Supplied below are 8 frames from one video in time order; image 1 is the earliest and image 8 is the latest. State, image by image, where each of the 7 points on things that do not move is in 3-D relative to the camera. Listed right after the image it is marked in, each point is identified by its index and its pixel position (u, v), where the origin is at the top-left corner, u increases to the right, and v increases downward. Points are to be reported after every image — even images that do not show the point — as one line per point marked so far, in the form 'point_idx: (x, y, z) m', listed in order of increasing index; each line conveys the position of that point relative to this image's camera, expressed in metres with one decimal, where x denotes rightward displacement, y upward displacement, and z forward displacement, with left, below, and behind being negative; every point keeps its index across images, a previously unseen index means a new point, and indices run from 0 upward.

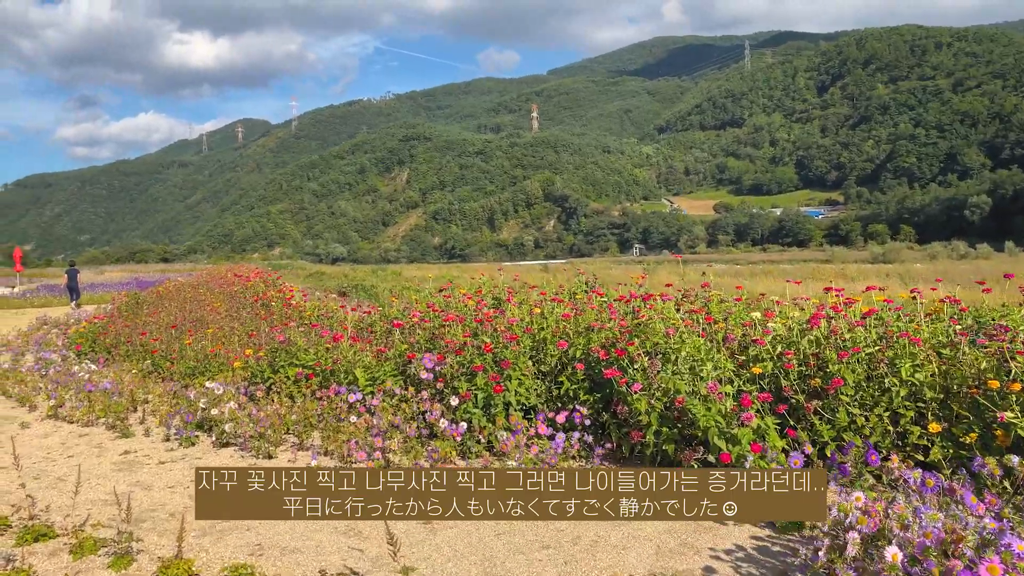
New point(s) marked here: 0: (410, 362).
0: (-0.9, -0.6, +5.3) m
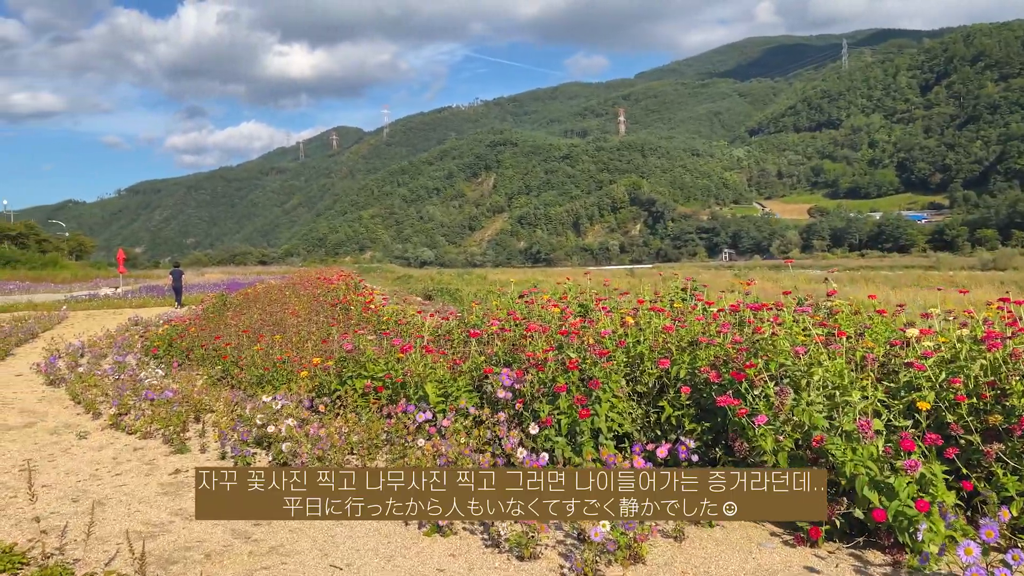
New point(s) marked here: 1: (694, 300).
0: (-0.2, -0.6, +4.7) m
1: (+2.0, -0.1, +7.0) m
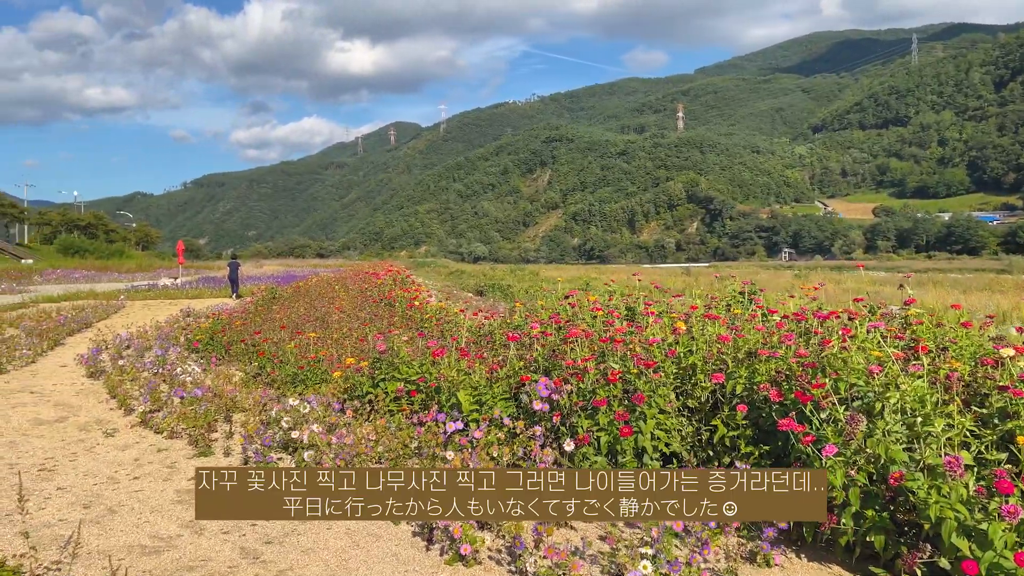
0: (+0.1, -0.7, +4.5) m
1: (+2.5, -0.2, +6.5) m
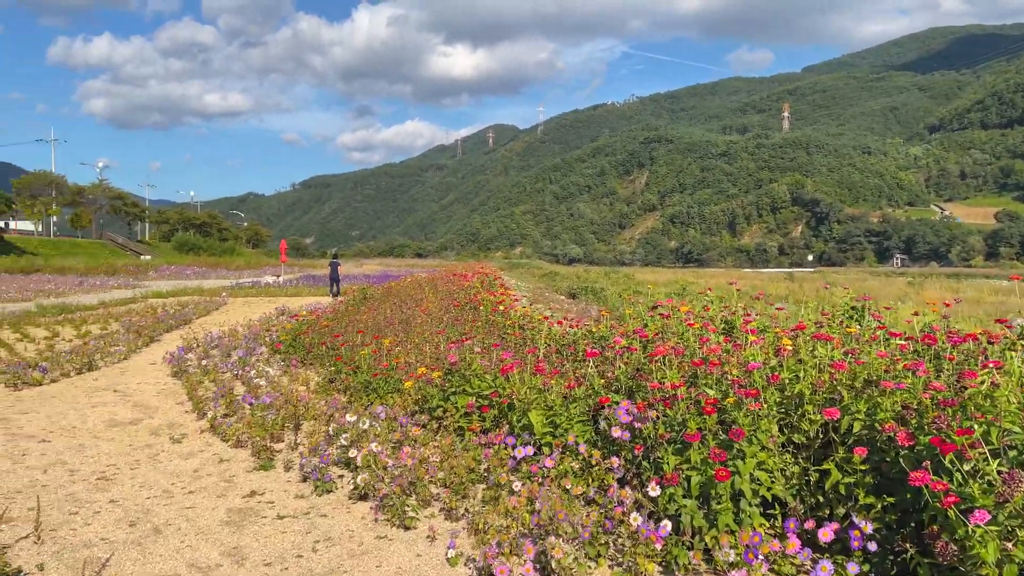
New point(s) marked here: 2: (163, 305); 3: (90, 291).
0: (+0.6, -0.7, +4.0) m
1: (+3.3, -0.3, +5.7) m
2: (-7.9, -0.4, +14.2) m
3: (-12.3, -0.1, +18.2) m
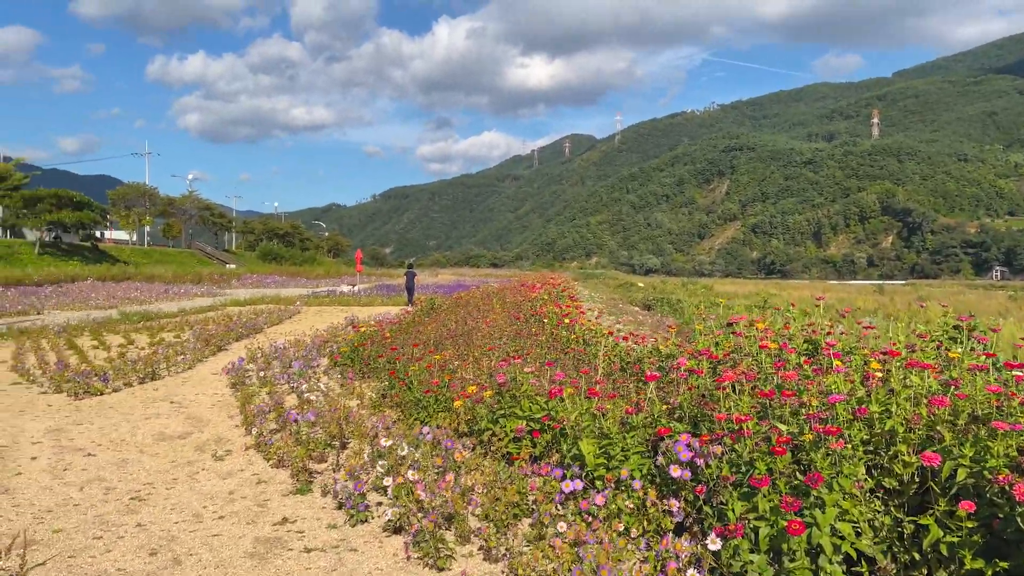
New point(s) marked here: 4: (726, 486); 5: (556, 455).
0: (+0.9, -0.9, +3.7) m
1: (+3.8, -0.5, +5.1) m
2: (-6.4, -0.6, +14.7) m
3: (-10.4, -0.3, +19.1) m
4: (+1.0, -1.0, +3.1) m
5: (+0.3, -1.0, +3.8) m
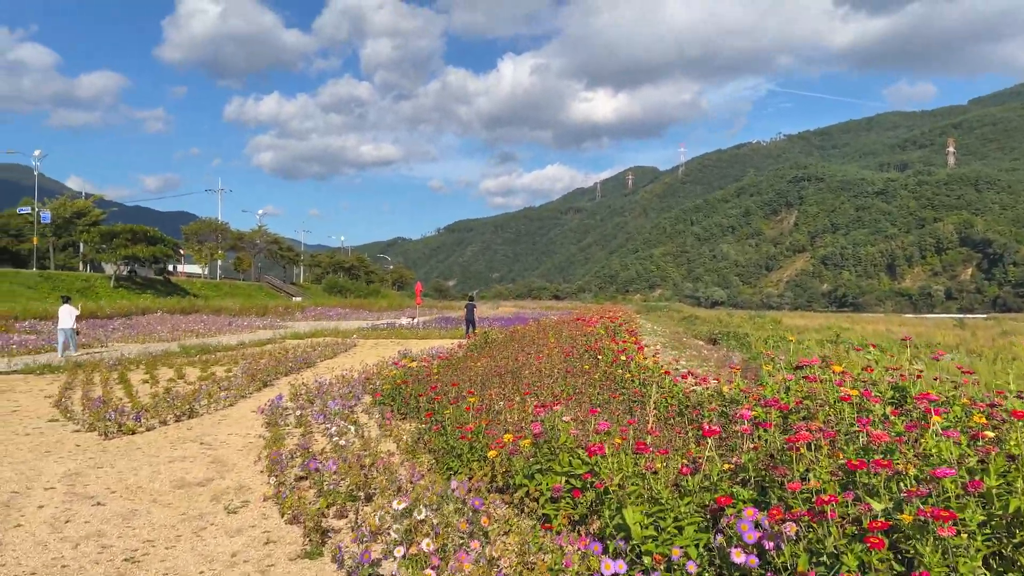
0: (+1.0, -1.1, +3.1) m
1: (+4.1, -0.8, +4.3) m
2: (-5.2, -1.4, +14.8) m
3: (-8.6, -1.3, +19.6) m
4: (+1.2, -1.2, +2.5) m
5: (+0.5, -1.2, +3.3) m
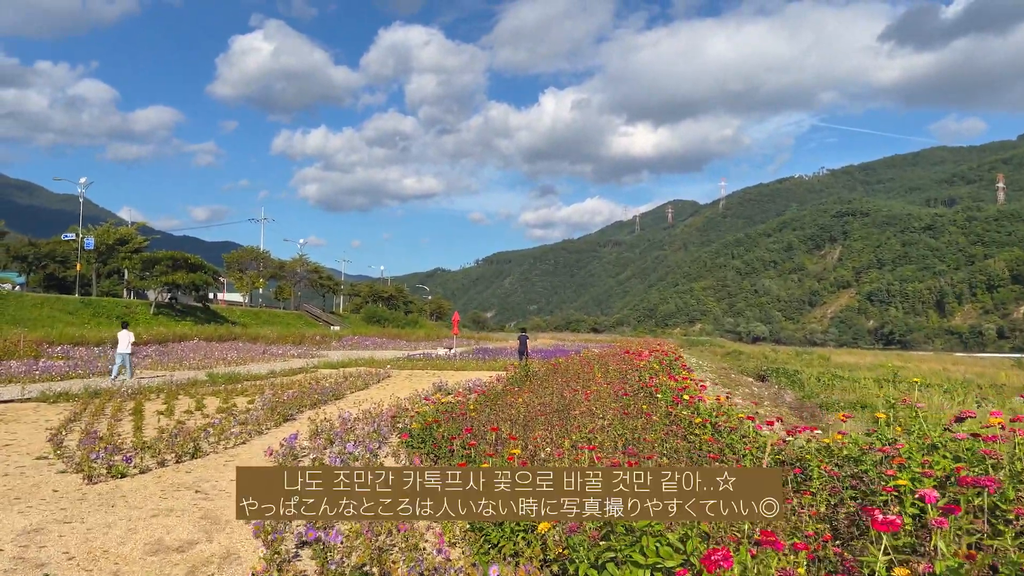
0: (+1.3, -1.2, +2.2) m
1: (+4.3, -0.9, +3.2) m
2: (-4.2, -2.0, +14.2) m
3: (-7.4, -2.2, +19.2) m
4: (+1.4, -1.2, +1.6) m
5: (+0.7, -1.3, +2.4) m
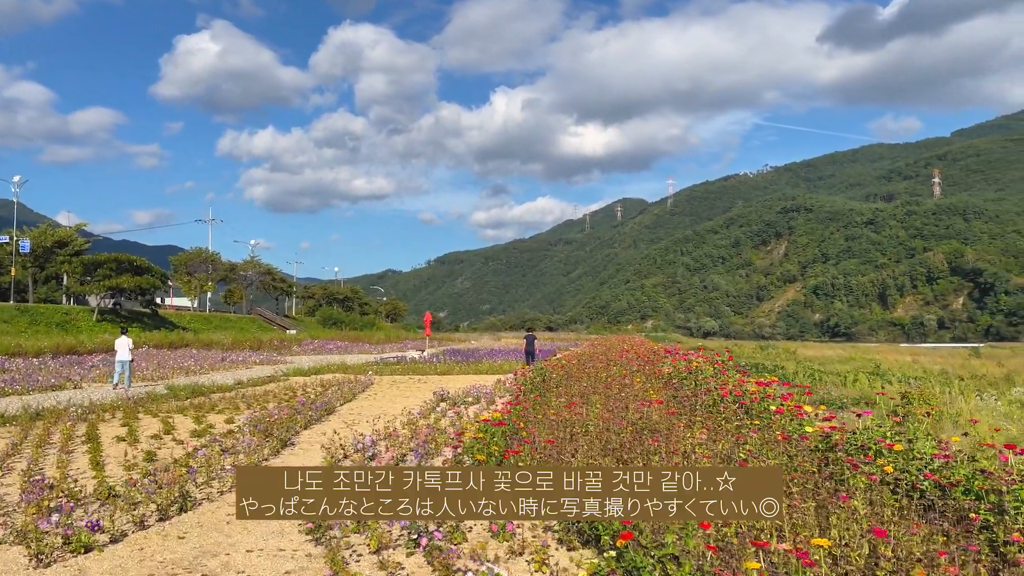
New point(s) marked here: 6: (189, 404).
0: (+2.0, -1.1, +1.2) m
1: (+5.1, -0.8, +2.3) m
2: (-4.2, -2.0, +12.8) m
3: (-7.8, -2.2, +17.5) m
4: (+2.2, -1.1, +0.6) m
5: (+1.5, -1.2, +1.3) m
6: (-4.7, -1.7, +9.1) m
